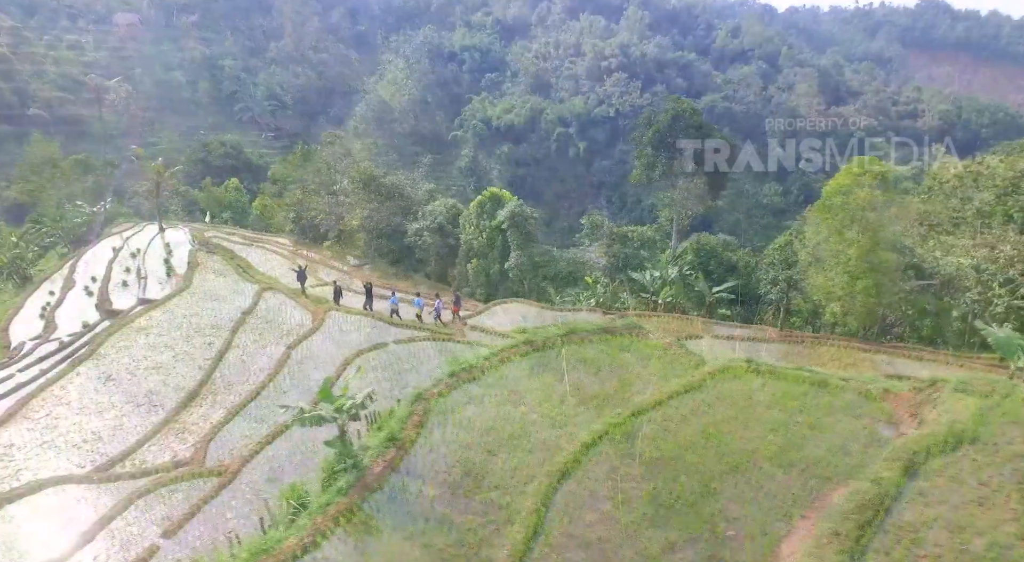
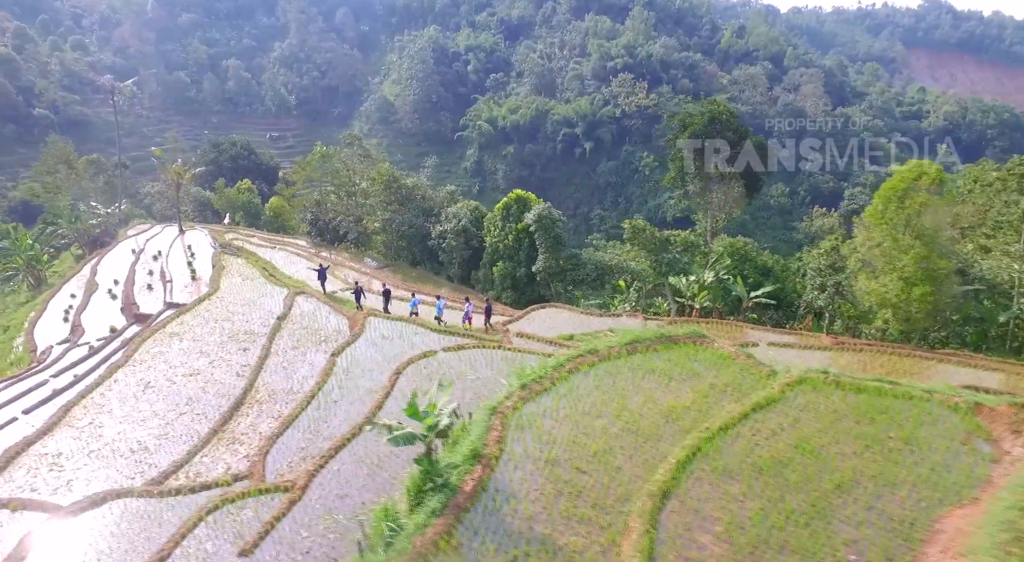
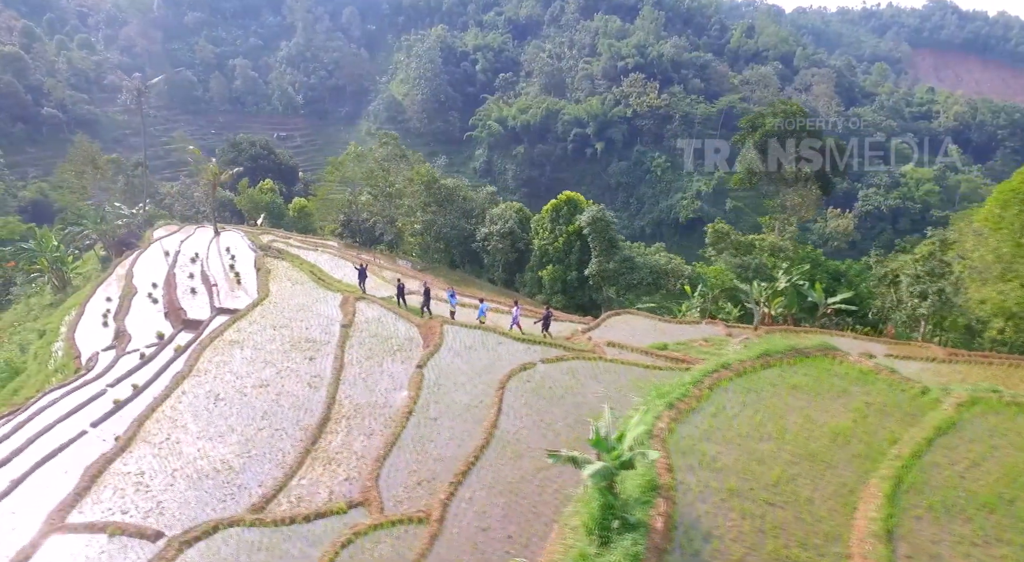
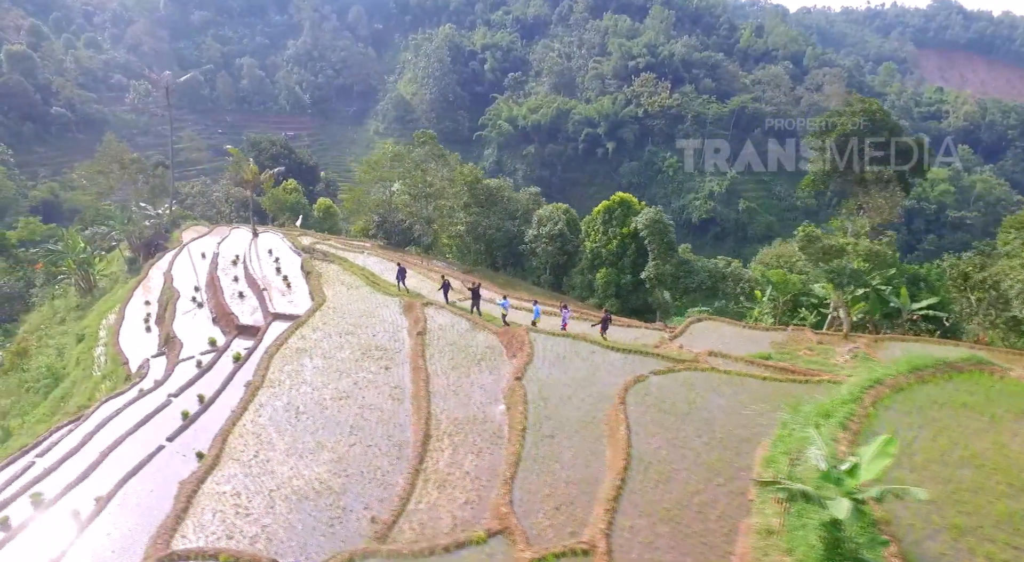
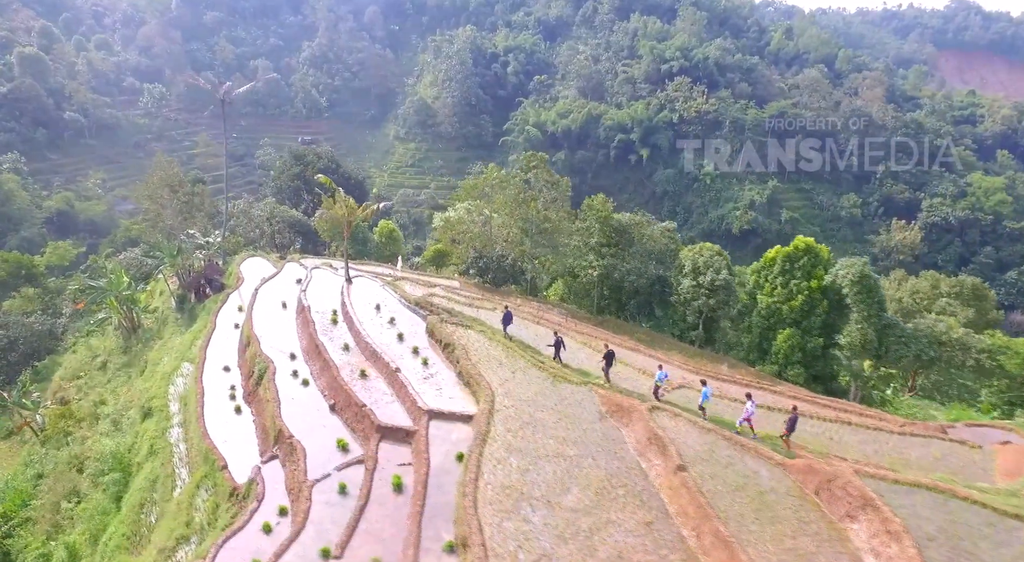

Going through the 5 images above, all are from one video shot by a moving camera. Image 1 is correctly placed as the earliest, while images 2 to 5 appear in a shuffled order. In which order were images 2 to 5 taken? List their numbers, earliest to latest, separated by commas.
2, 3, 4, 5
